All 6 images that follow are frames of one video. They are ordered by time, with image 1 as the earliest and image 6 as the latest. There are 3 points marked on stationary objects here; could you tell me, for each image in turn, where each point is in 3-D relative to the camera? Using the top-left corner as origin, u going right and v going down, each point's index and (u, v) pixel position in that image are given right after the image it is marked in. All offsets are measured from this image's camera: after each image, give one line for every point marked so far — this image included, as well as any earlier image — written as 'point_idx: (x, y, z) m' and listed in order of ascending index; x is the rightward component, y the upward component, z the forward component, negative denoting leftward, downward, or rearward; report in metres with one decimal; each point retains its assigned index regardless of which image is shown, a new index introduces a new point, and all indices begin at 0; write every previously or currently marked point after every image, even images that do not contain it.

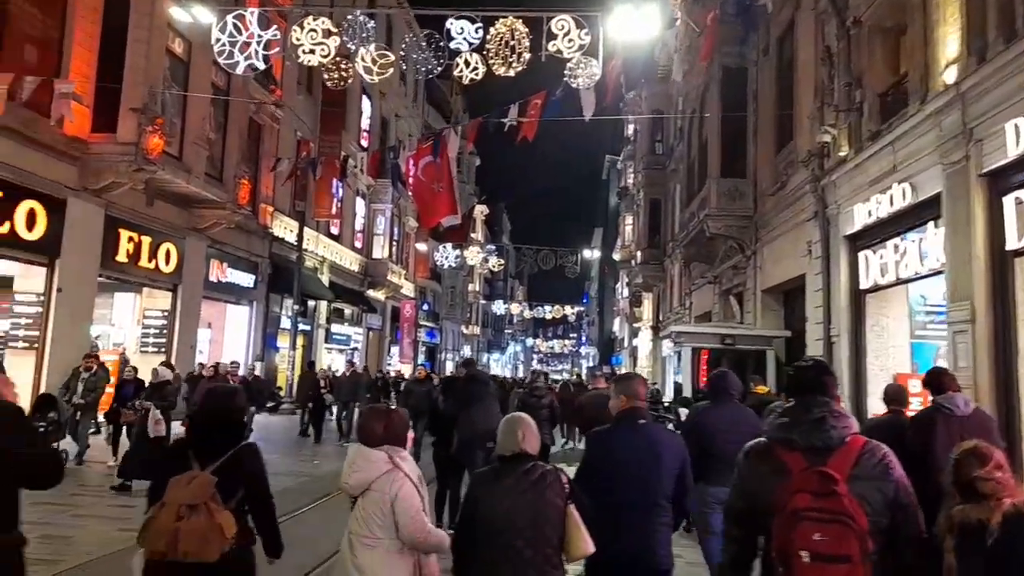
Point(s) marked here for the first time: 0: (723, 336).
0: (+4.9, -1.1, +16.4) m
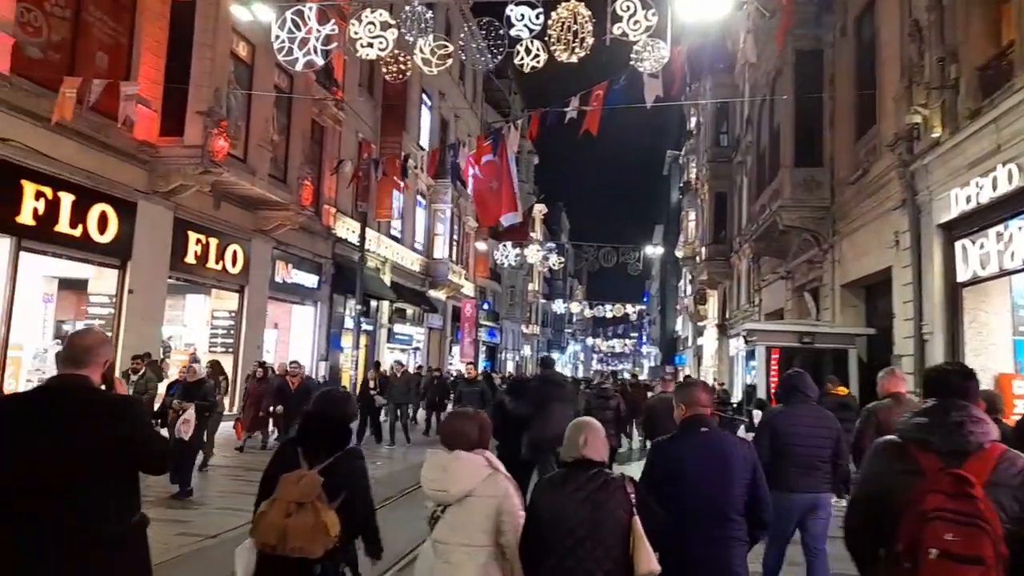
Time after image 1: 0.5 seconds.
0: (+6.4, -1.0, +15.5) m
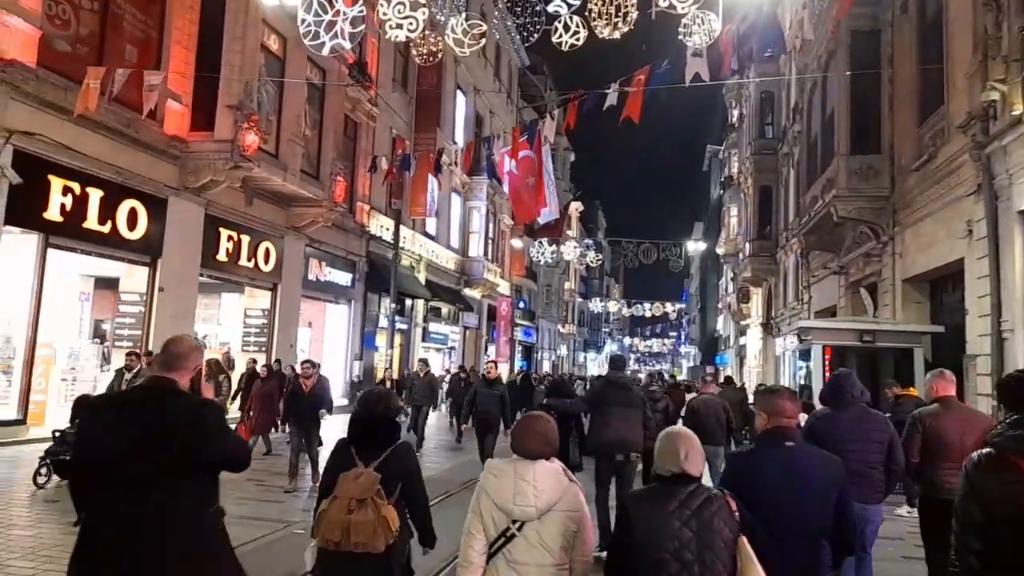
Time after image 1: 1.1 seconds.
0: (+7.1, -0.9, +14.5) m
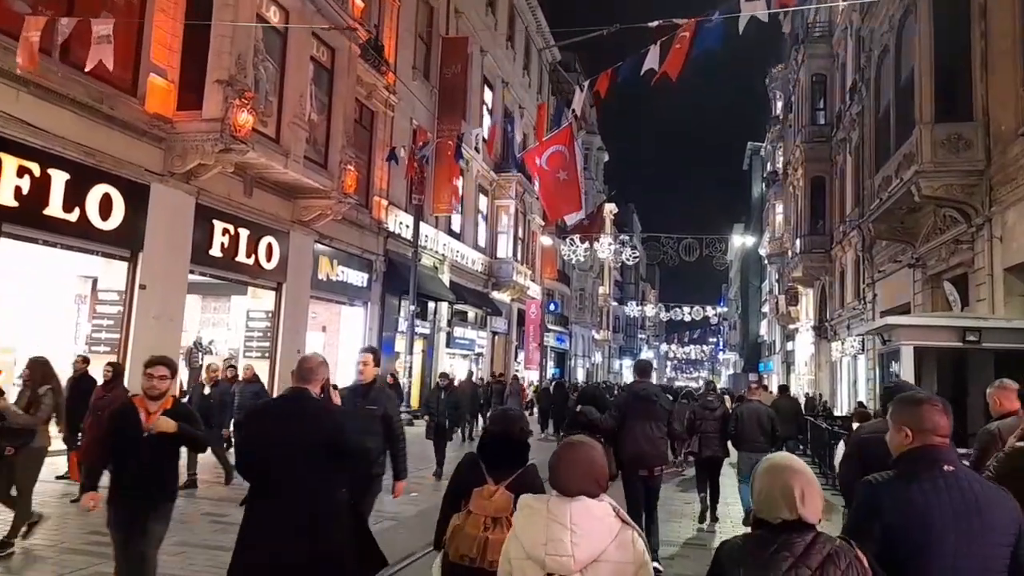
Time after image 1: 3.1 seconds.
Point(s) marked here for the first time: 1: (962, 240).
0: (+7.6, -0.7, +11.9) m
1: (+9.7, +1.0, +15.3) m
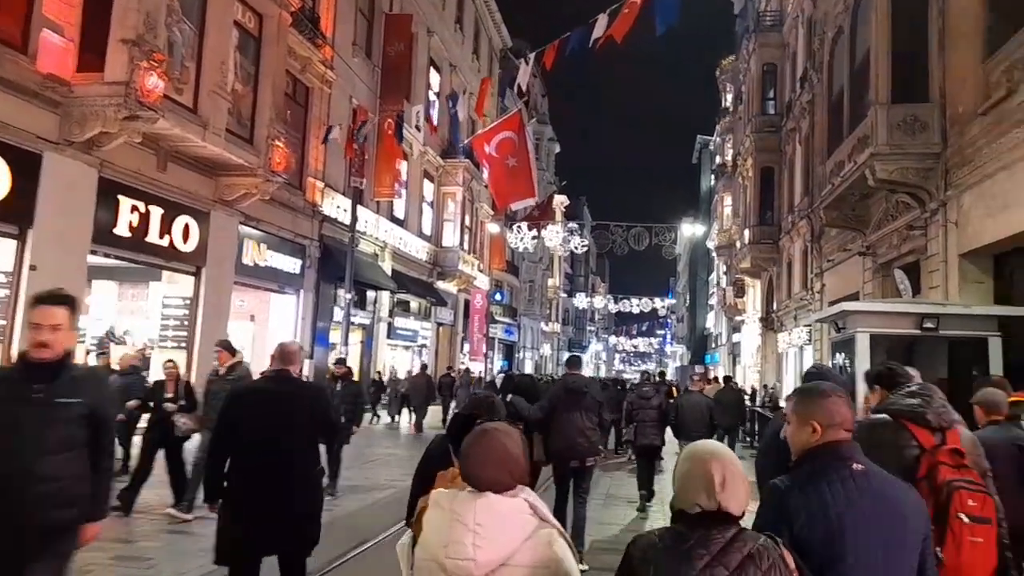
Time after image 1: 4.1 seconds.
0: (+6.5, -0.5, +11.3) m
1: (+8.4, +1.3, +14.8) m
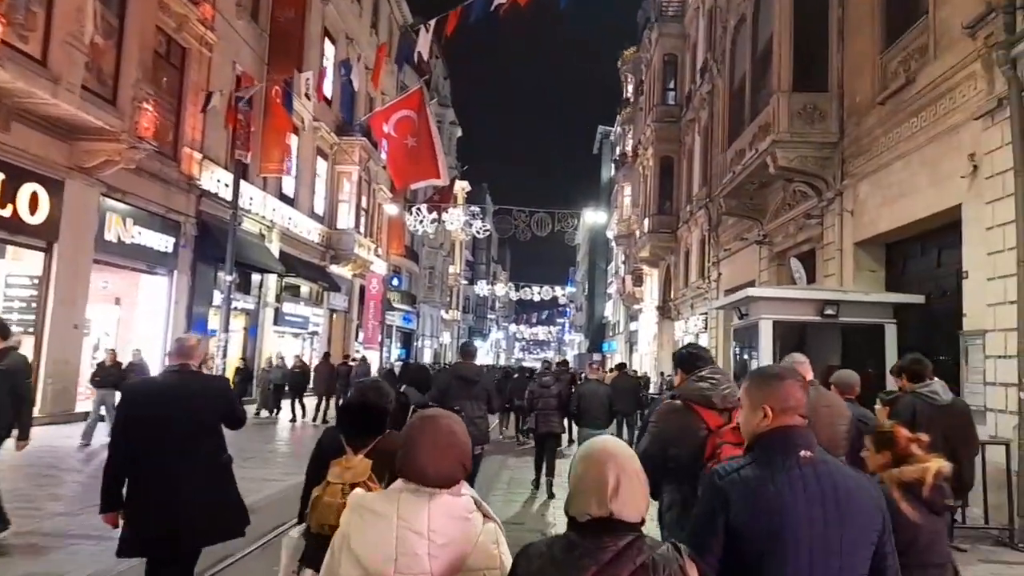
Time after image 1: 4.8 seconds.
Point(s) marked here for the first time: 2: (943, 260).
0: (+4.9, -0.3, +11.3) m
1: (+6.3, +1.5, +15.0) m
2: (+6.7, +0.4, +11.0) m
